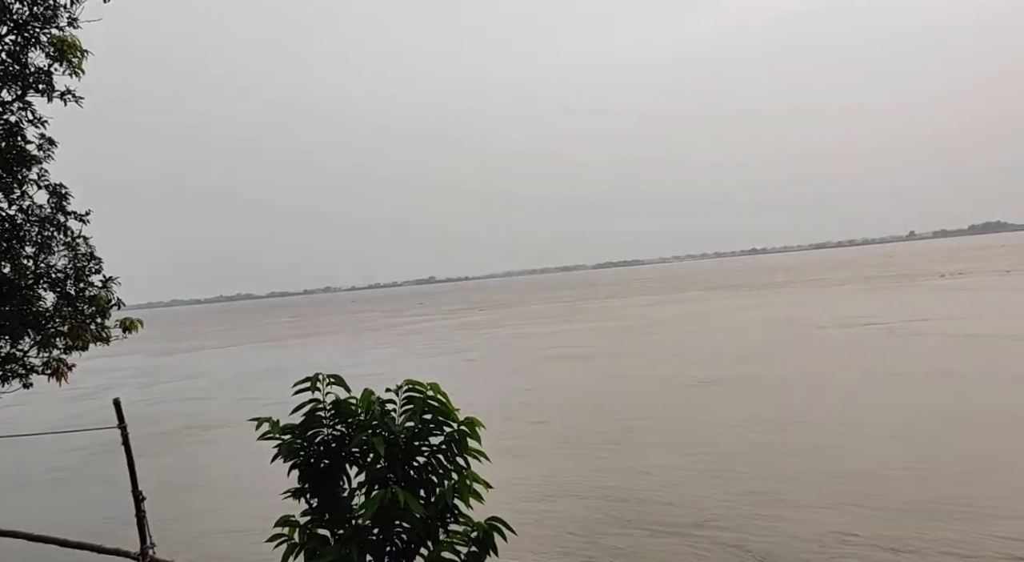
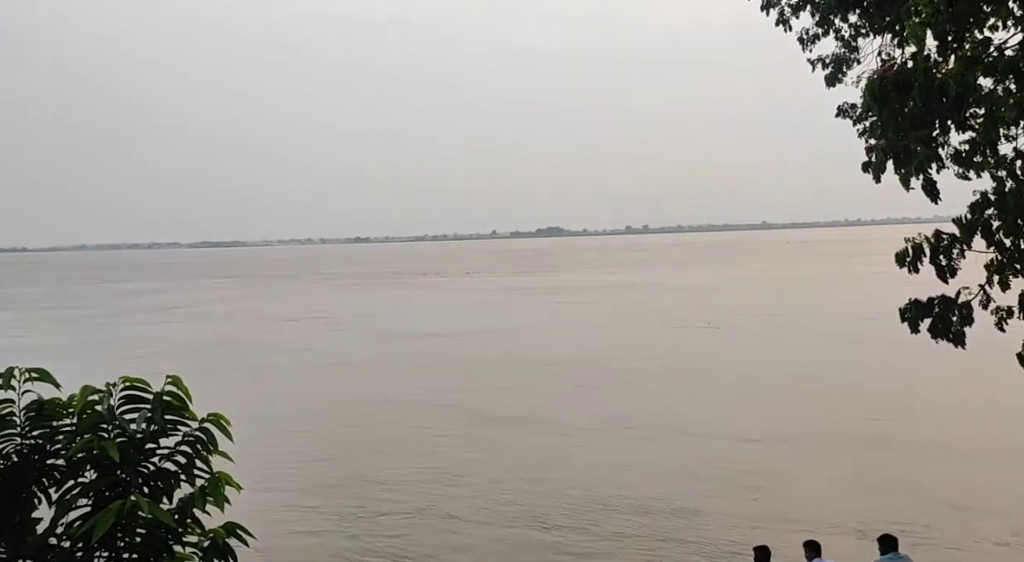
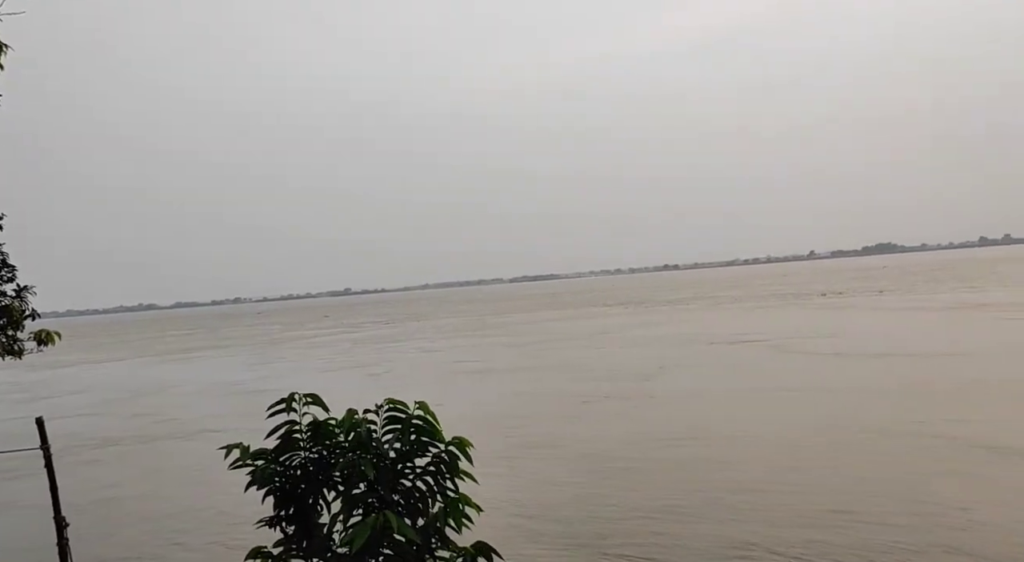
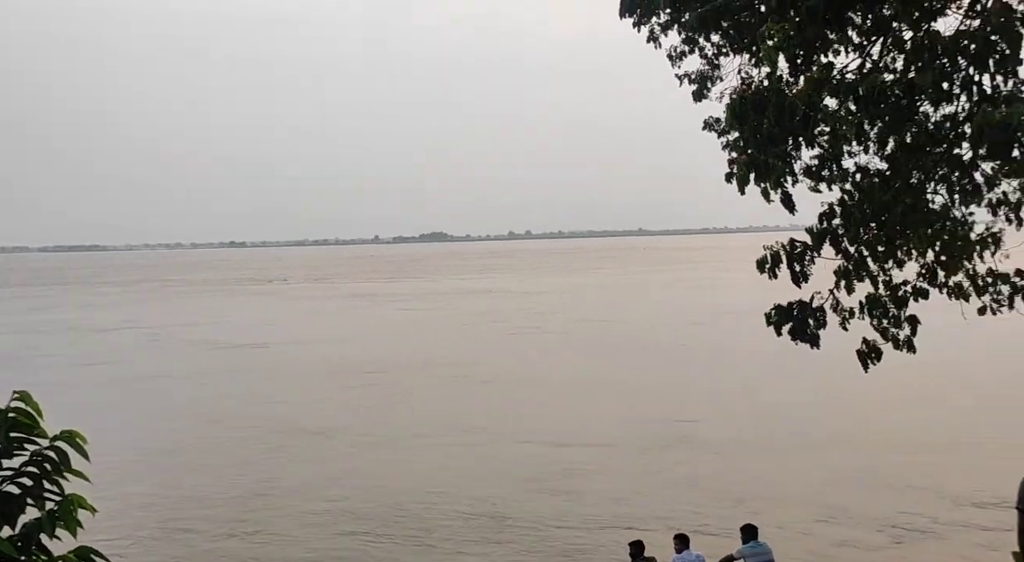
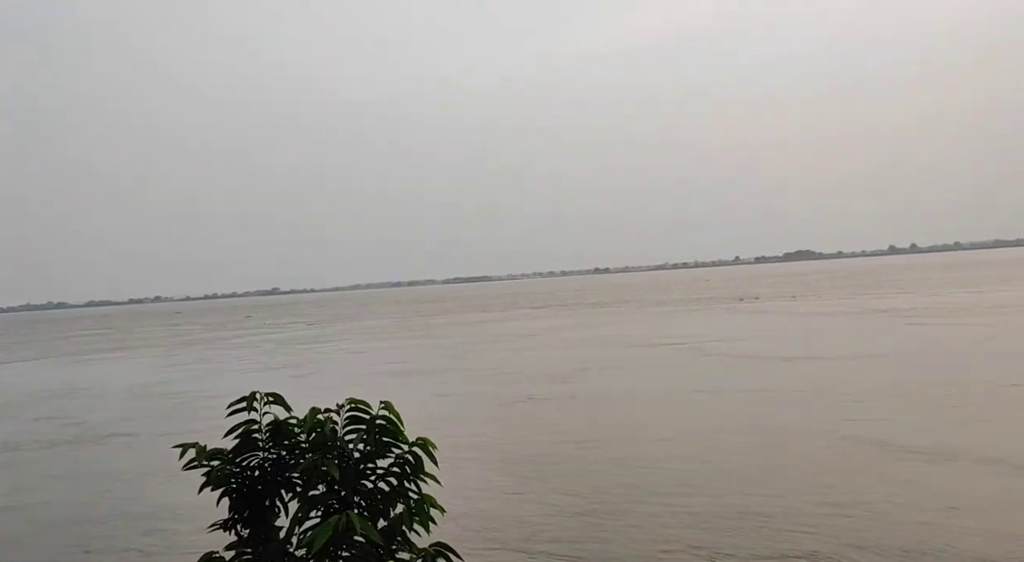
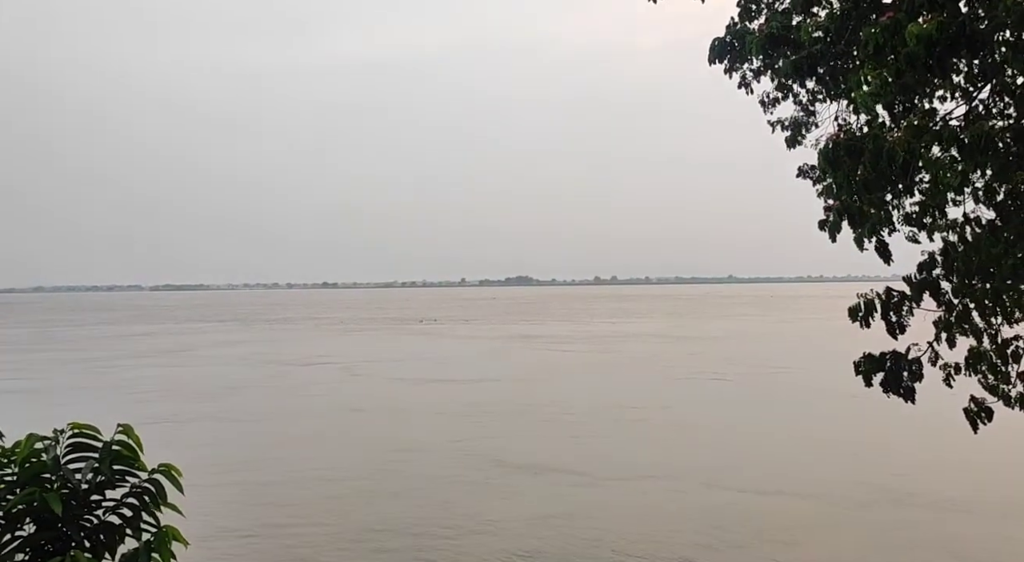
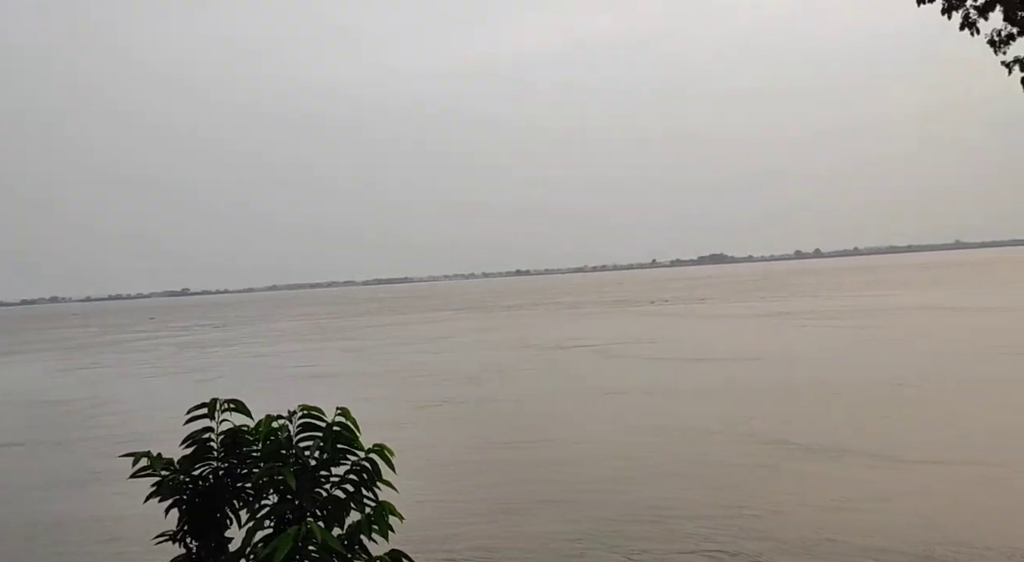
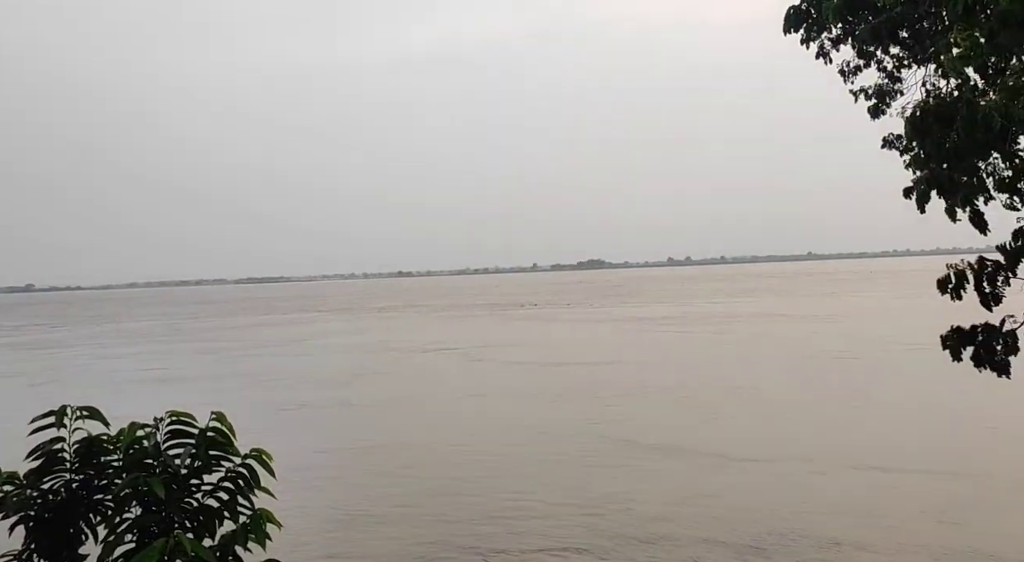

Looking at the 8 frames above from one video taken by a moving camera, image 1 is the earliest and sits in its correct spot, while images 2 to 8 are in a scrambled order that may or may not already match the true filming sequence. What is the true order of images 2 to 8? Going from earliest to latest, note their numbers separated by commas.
3, 5, 7, 8, 6, 2, 4
